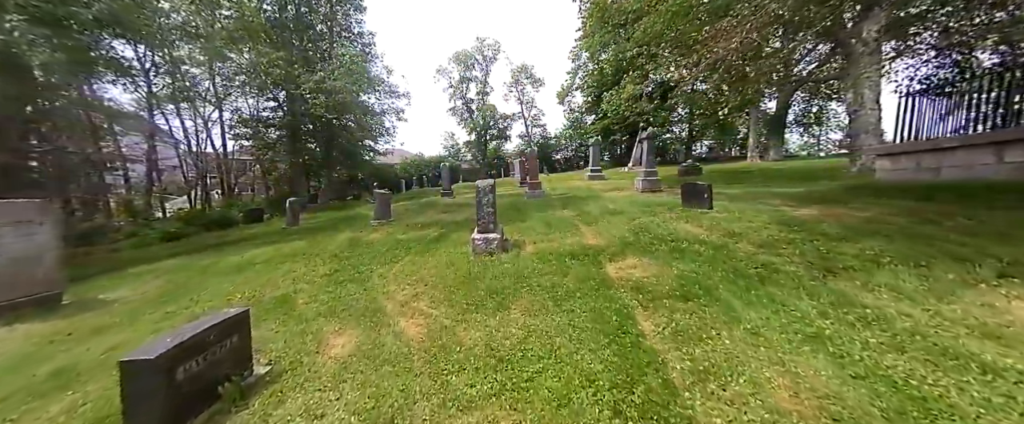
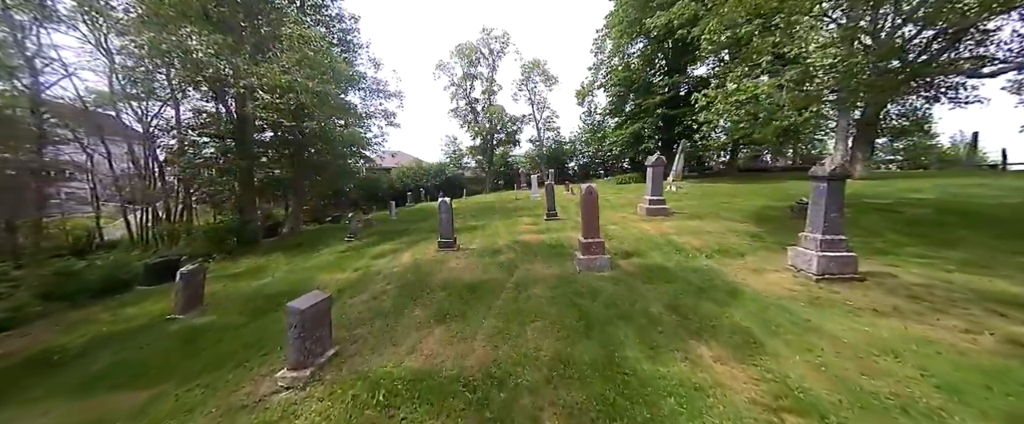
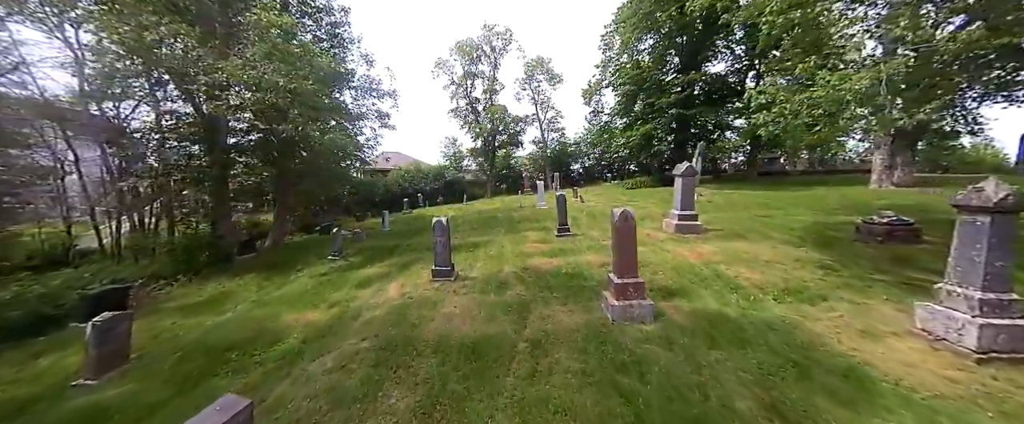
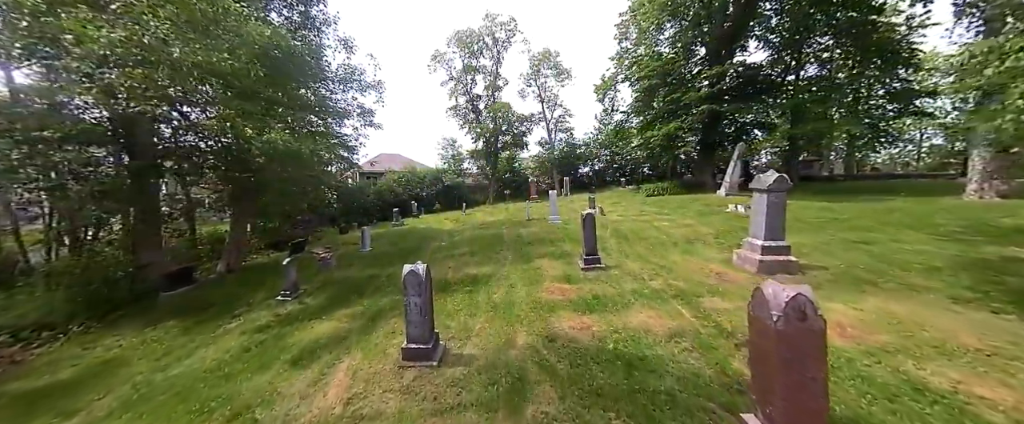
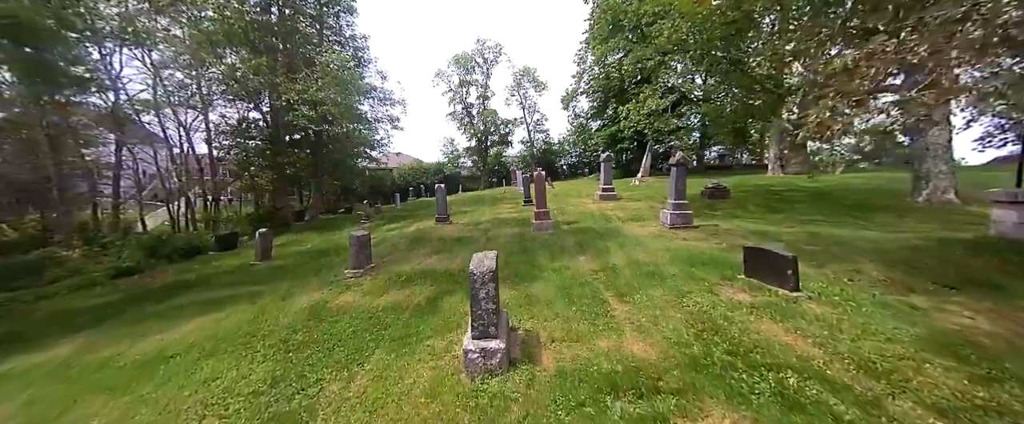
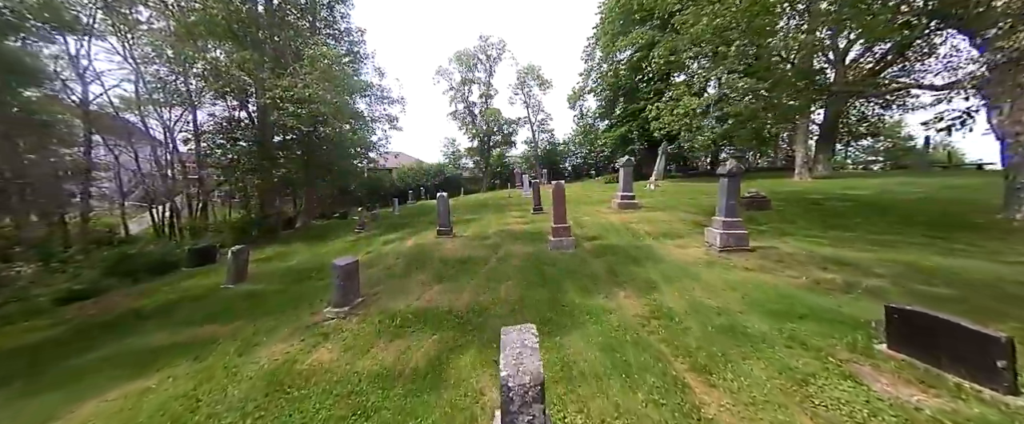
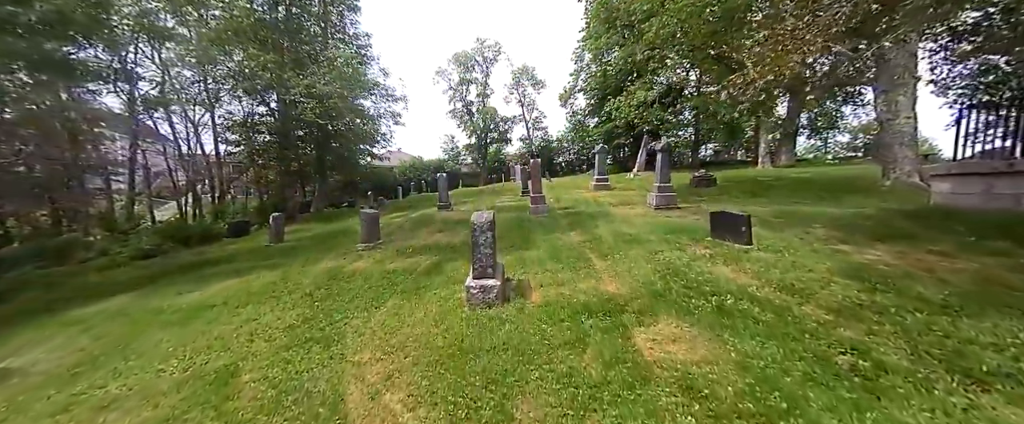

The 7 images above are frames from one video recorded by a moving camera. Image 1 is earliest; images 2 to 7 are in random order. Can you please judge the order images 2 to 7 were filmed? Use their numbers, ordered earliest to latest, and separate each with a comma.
7, 5, 6, 2, 3, 4
